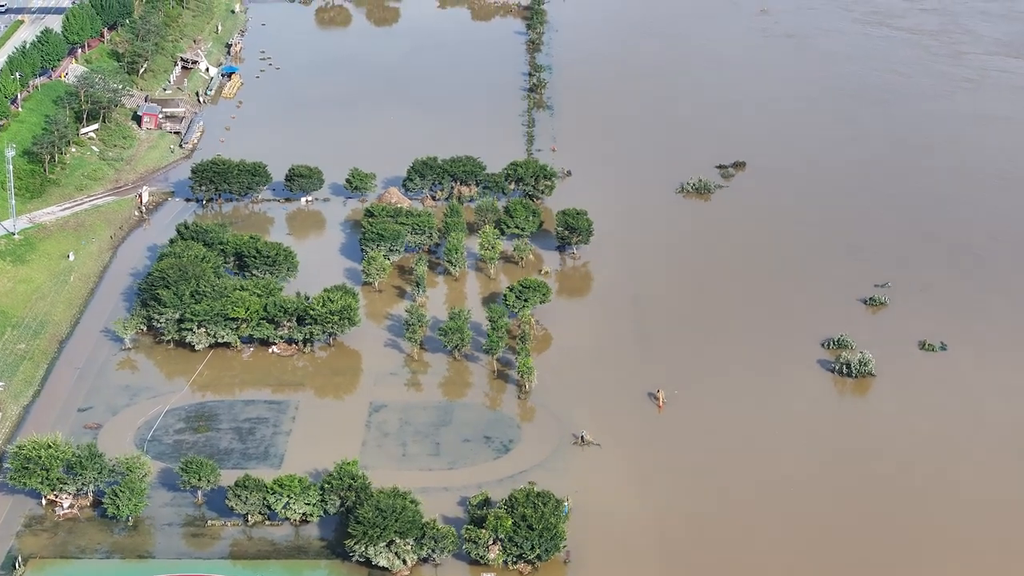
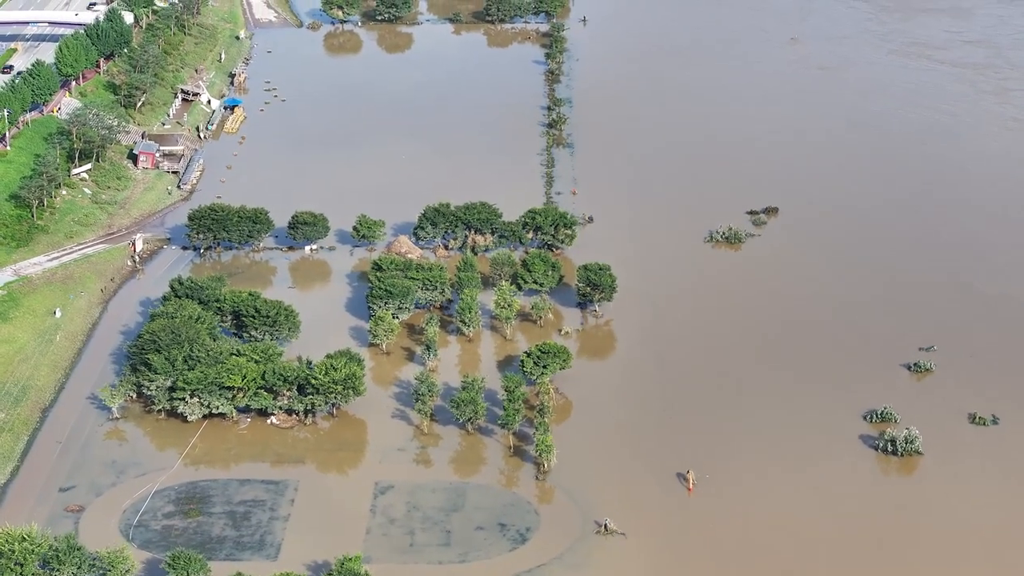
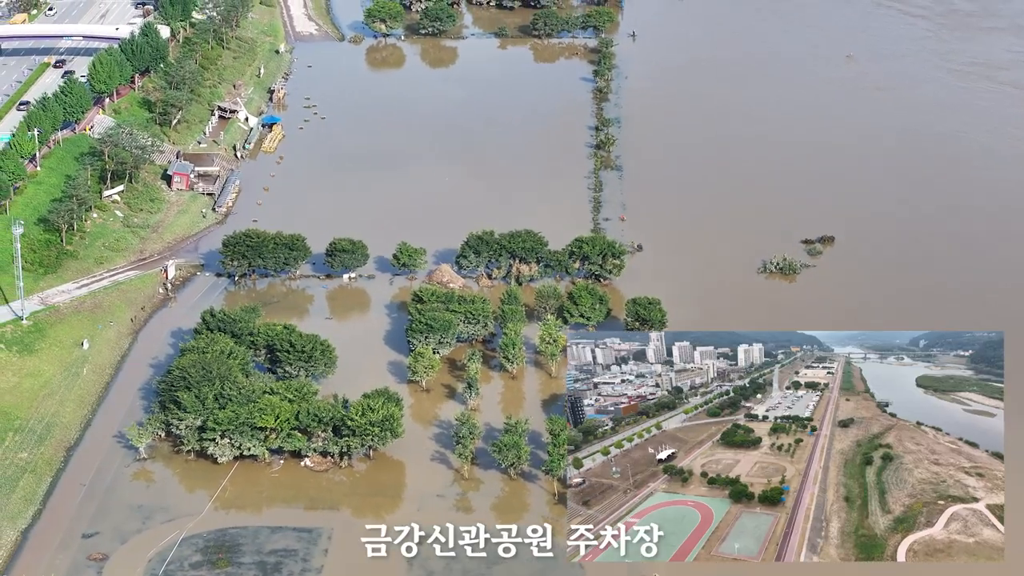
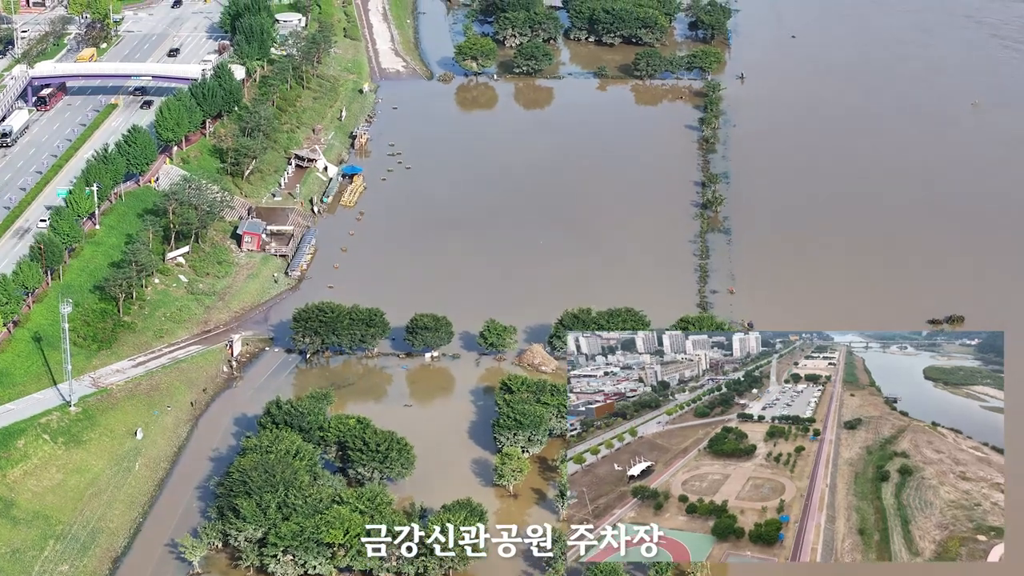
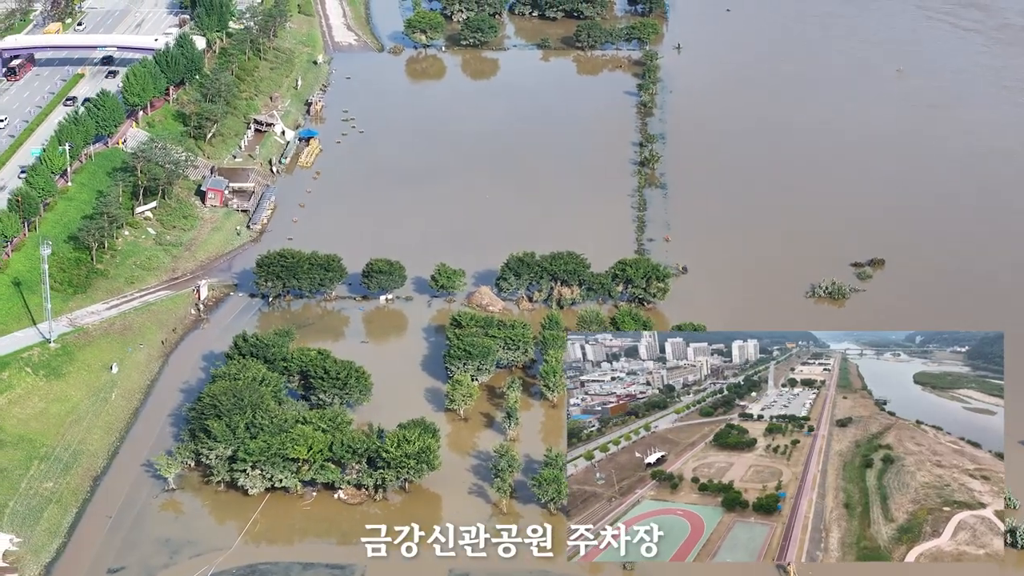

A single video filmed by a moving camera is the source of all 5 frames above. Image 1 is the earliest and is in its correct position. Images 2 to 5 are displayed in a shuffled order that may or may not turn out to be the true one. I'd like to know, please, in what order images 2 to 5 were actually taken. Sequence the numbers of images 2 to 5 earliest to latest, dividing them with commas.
2, 3, 5, 4
